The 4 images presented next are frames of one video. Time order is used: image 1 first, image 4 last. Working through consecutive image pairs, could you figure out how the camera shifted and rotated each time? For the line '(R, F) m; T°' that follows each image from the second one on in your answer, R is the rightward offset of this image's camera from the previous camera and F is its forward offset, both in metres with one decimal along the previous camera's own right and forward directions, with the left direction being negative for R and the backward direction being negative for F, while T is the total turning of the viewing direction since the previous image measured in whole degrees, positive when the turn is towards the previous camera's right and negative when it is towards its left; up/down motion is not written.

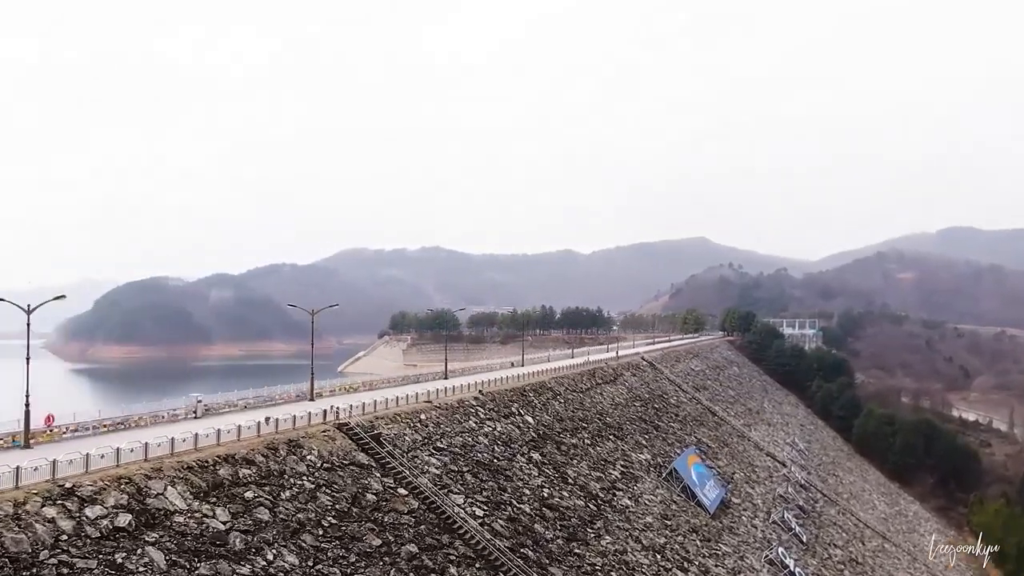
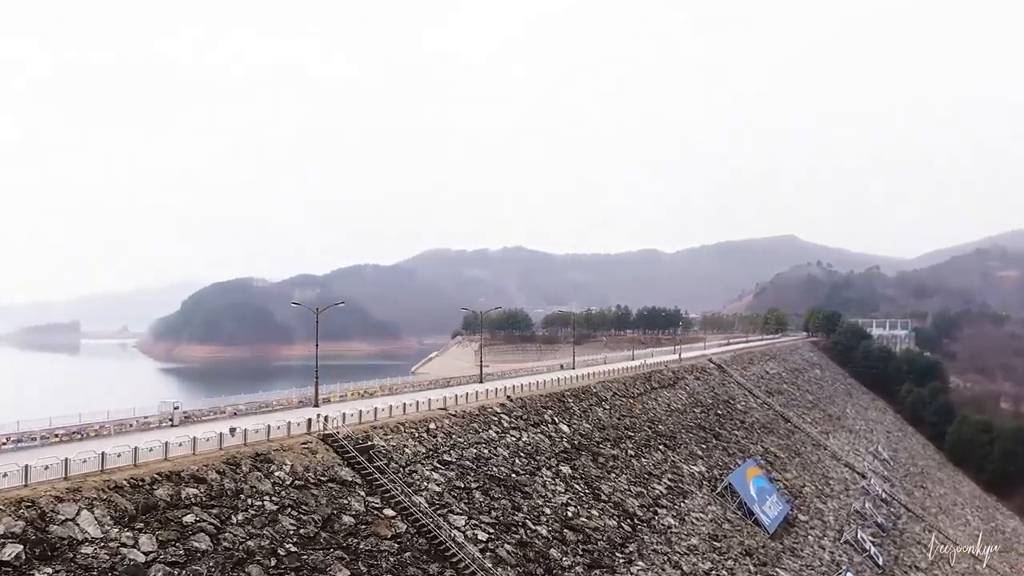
(+1.4, +2.0) m; -6°
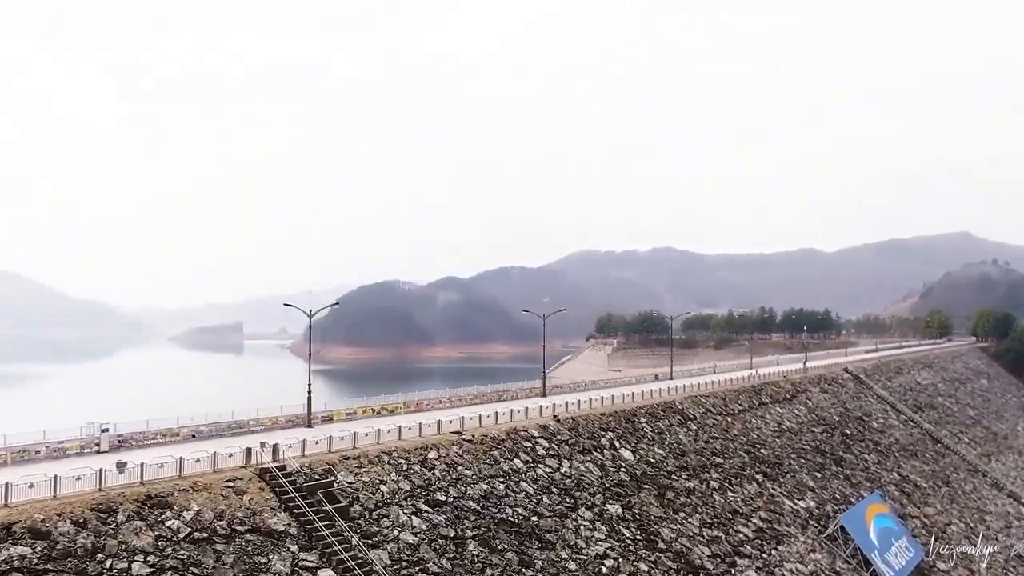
(+2.3, +3.7) m; -10°
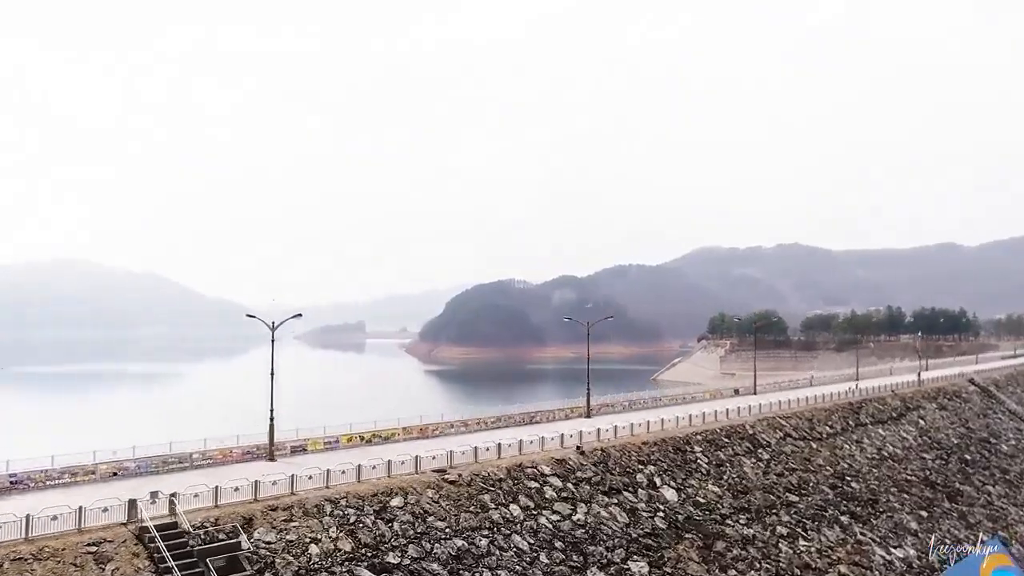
(+2.1, +3.1) m; -8°
